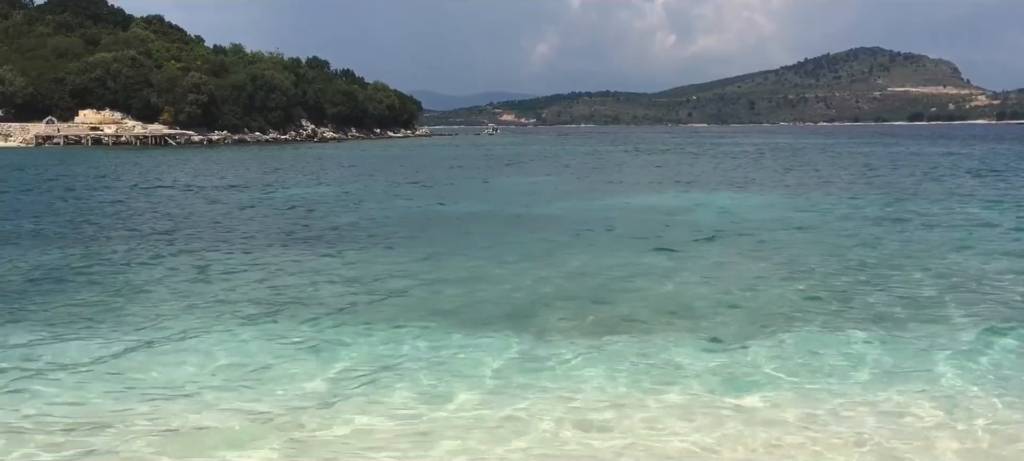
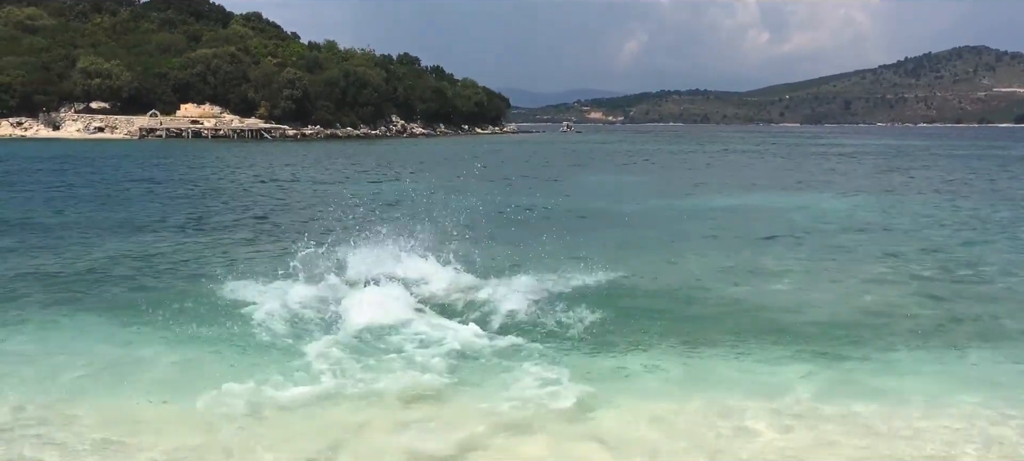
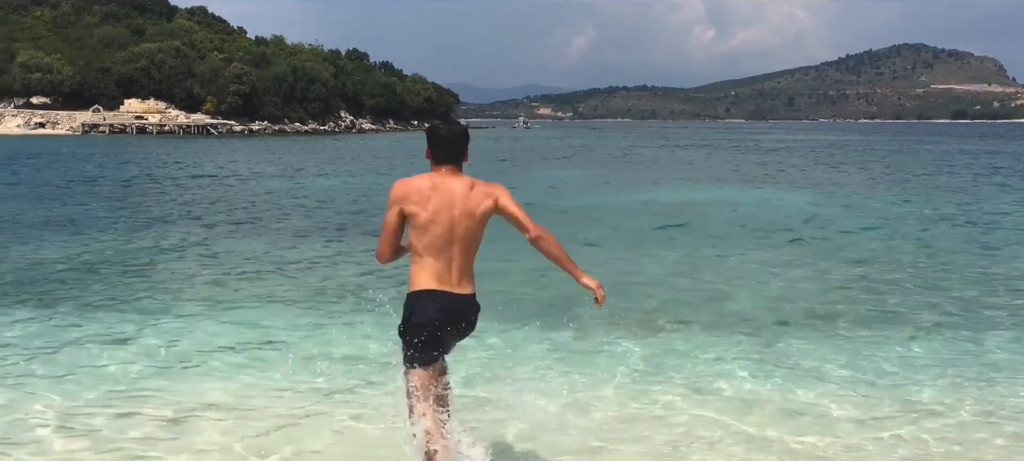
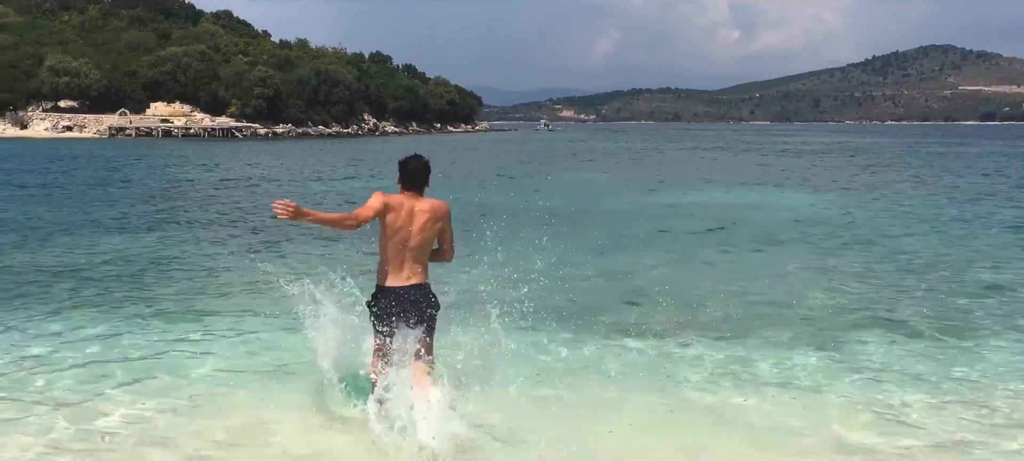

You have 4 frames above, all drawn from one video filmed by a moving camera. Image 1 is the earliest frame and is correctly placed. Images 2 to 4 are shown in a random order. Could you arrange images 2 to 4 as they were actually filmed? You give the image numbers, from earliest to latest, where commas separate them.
3, 4, 2
